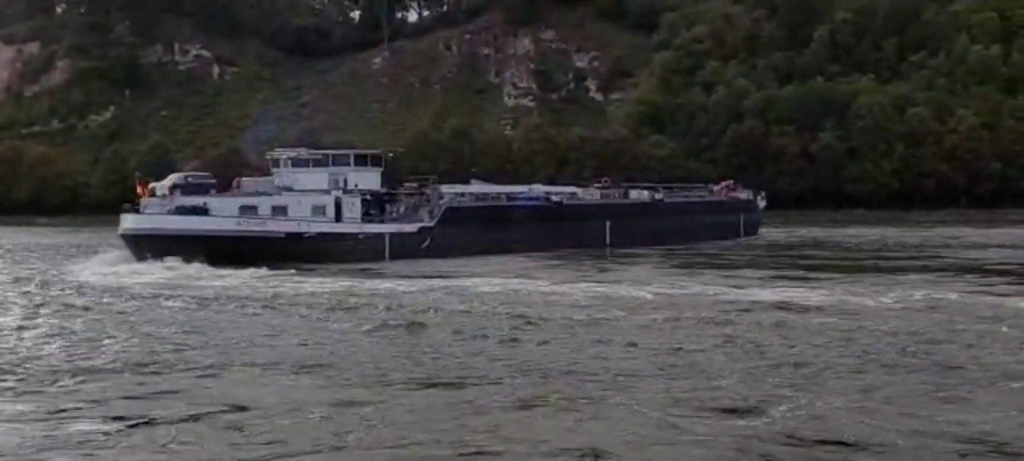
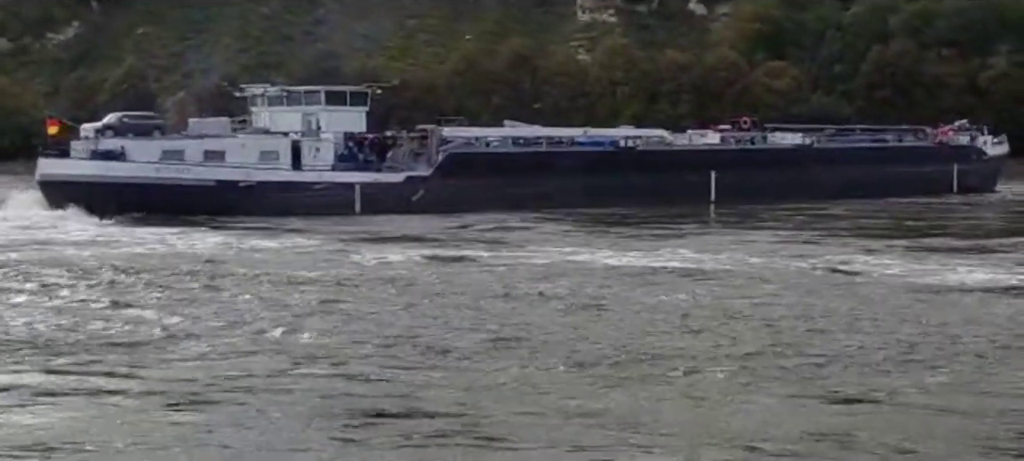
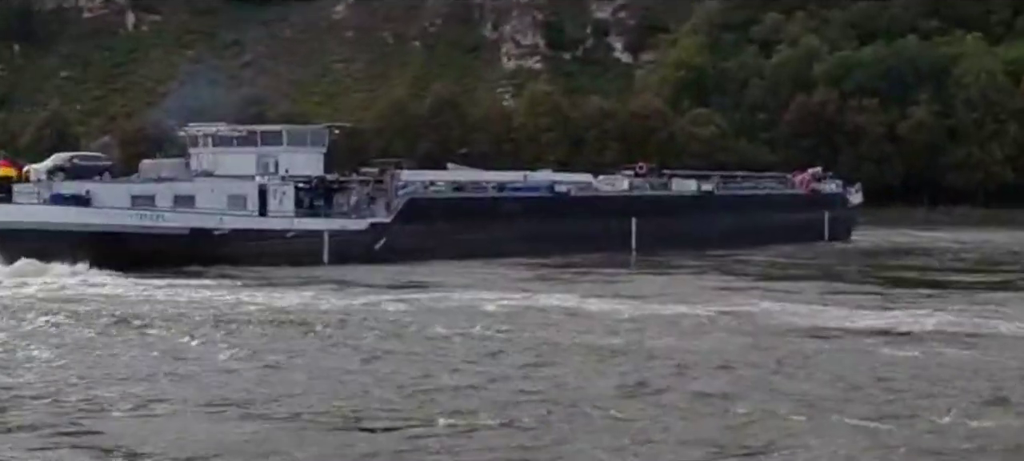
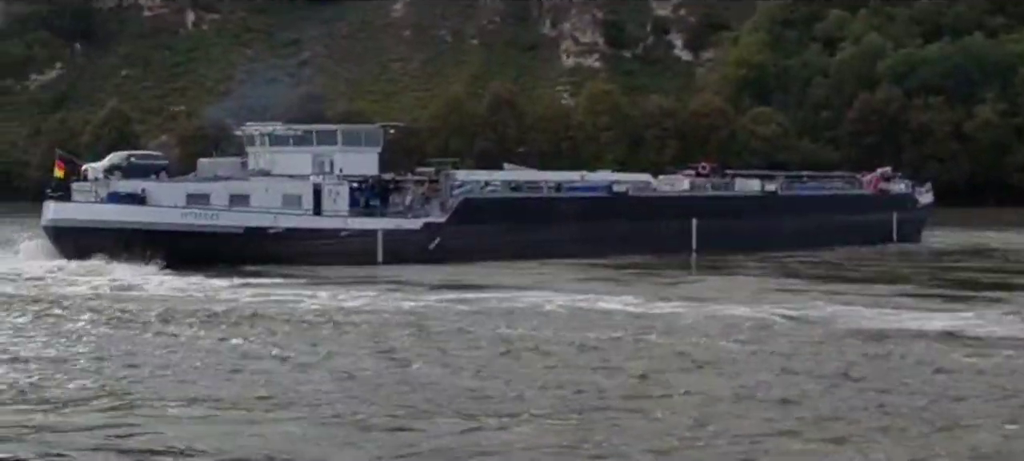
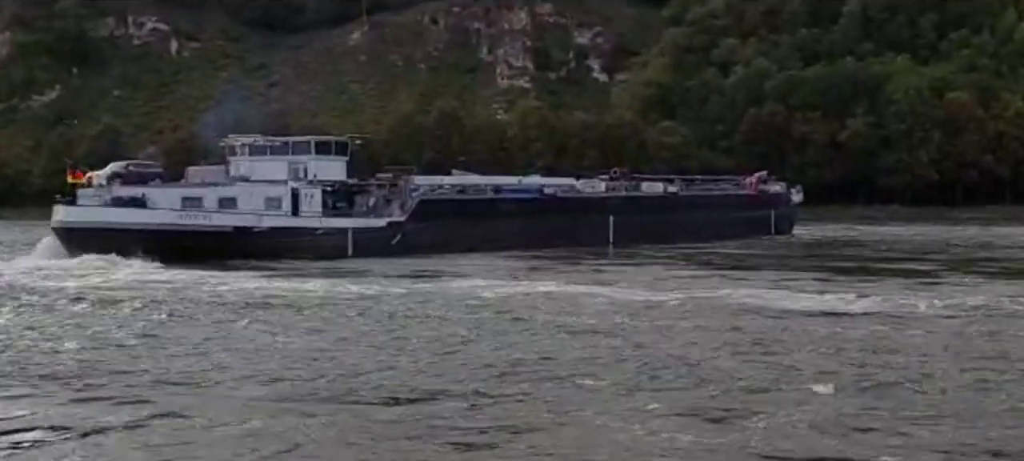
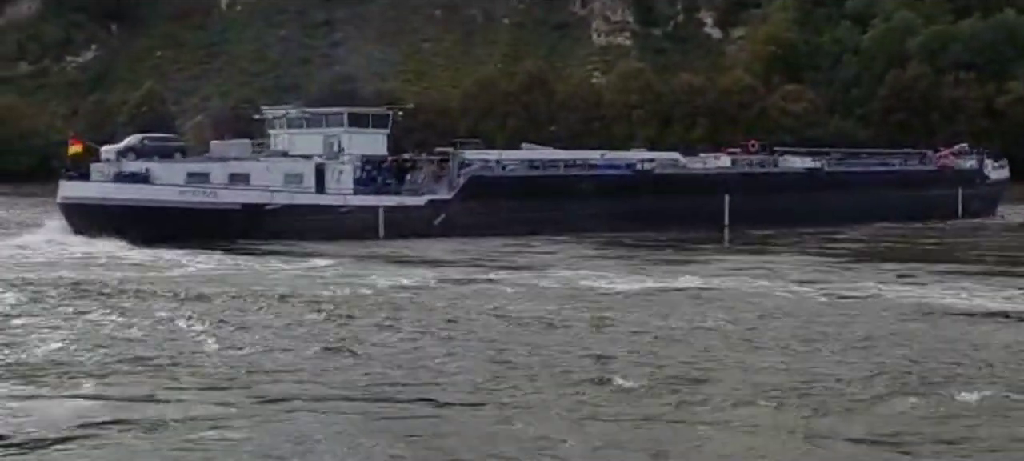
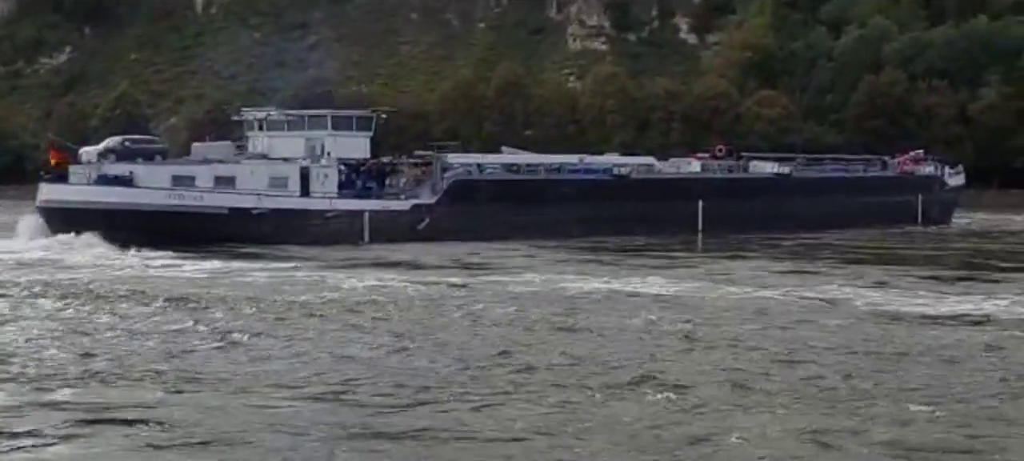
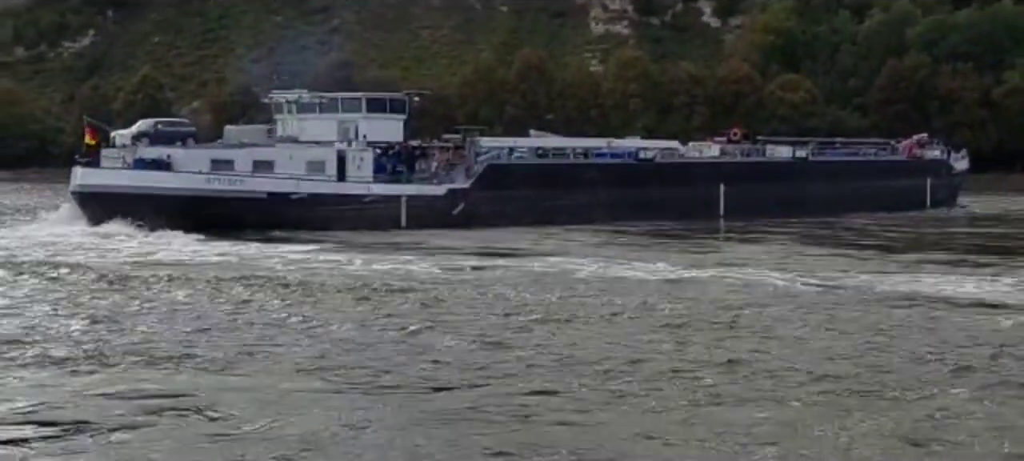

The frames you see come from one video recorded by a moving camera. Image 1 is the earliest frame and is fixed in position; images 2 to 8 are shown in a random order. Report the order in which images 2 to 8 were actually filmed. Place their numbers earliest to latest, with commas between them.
5, 3, 4, 8, 7, 6, 2
